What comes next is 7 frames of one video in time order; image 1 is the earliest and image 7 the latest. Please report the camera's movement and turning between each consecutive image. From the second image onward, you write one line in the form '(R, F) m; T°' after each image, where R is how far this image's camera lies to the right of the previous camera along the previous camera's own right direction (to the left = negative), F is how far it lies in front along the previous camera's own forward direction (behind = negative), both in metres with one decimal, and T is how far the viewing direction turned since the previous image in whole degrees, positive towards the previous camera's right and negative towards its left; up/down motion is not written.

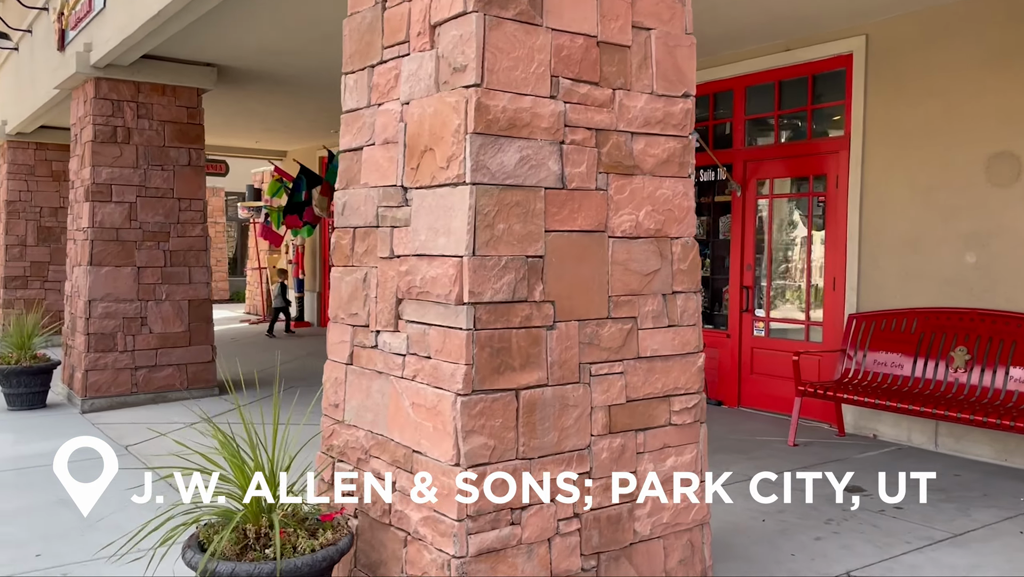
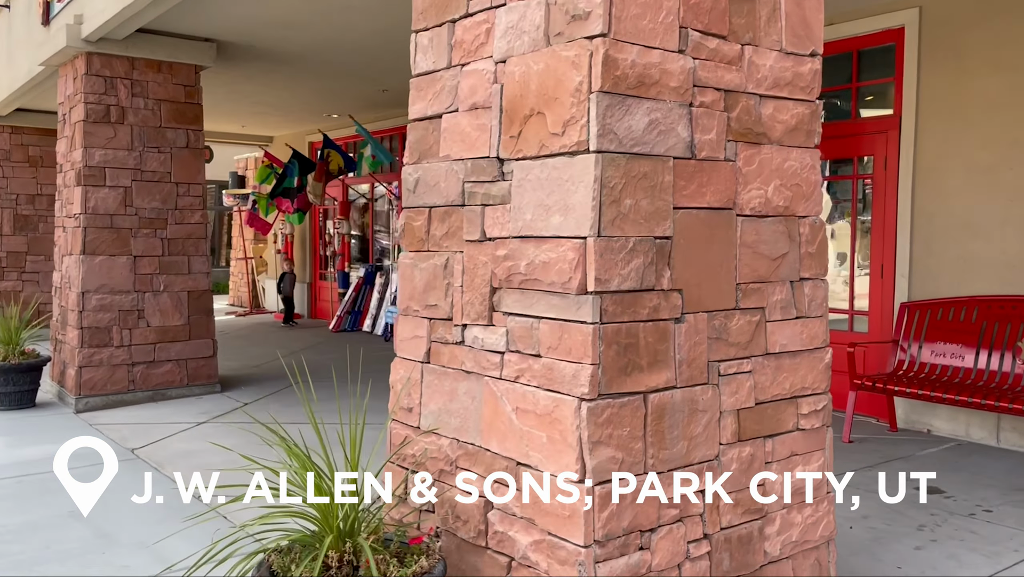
(-0.4, +0.4) m; +2°
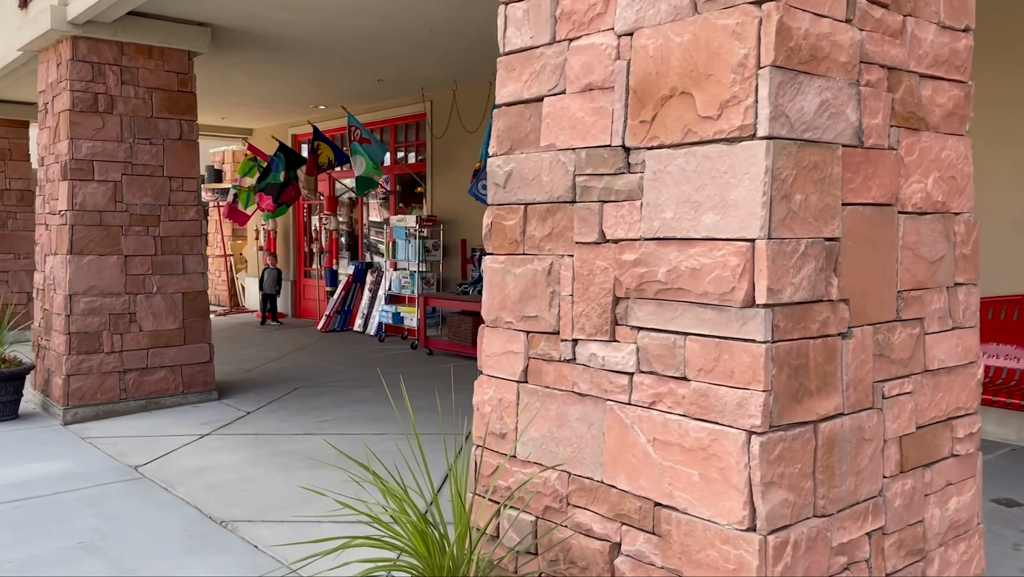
(-0.4, +0.3) m; +2°
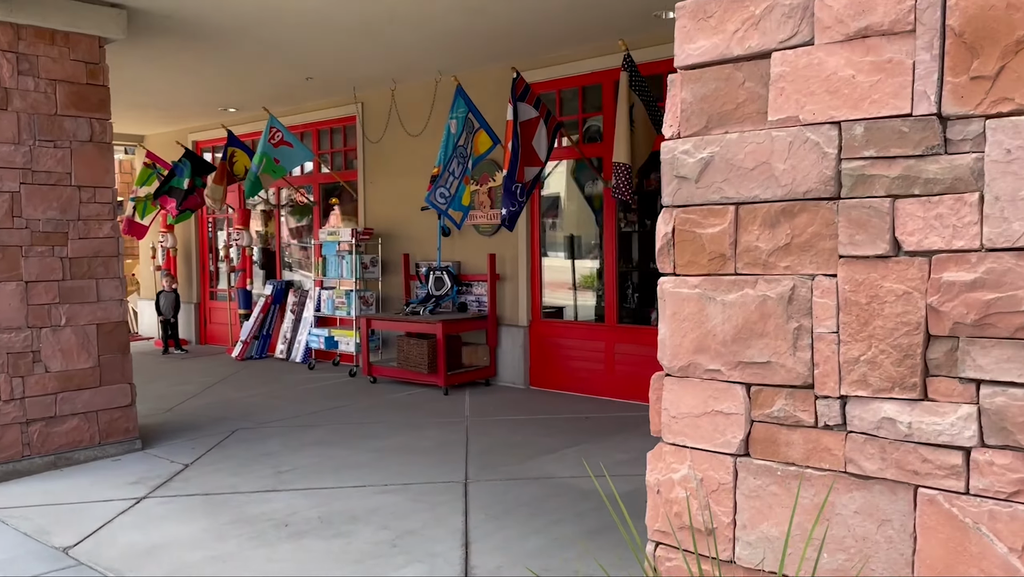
(-0.6, +0.7) m; +8°
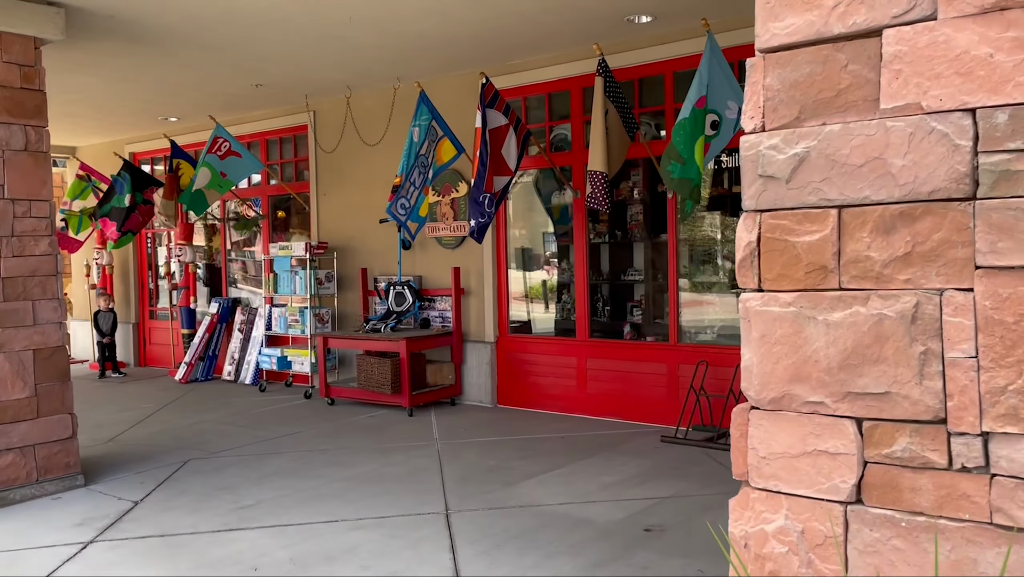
(-0.2, +0.3) m; +4°
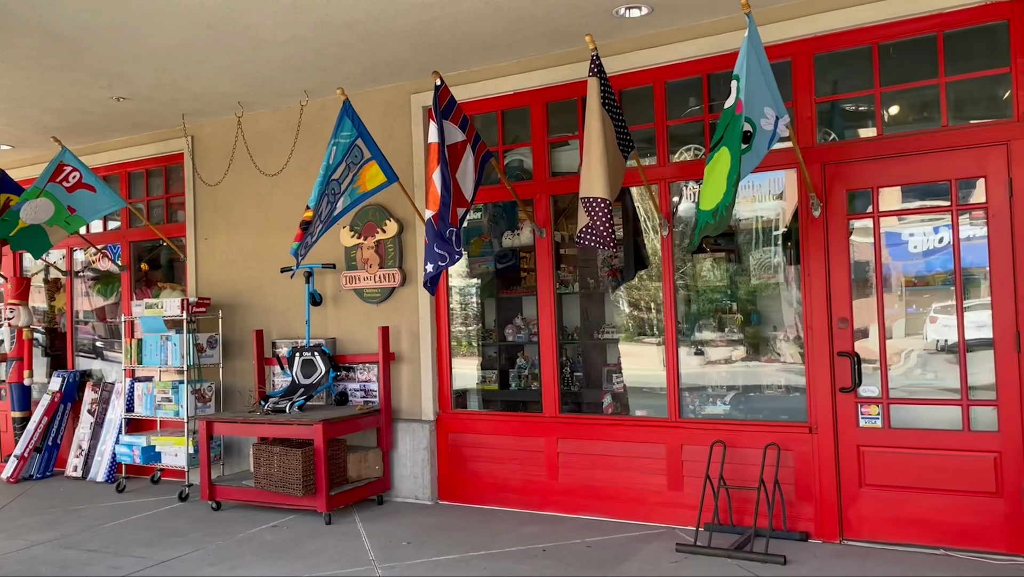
(-0.4, +1.3) m; +9°
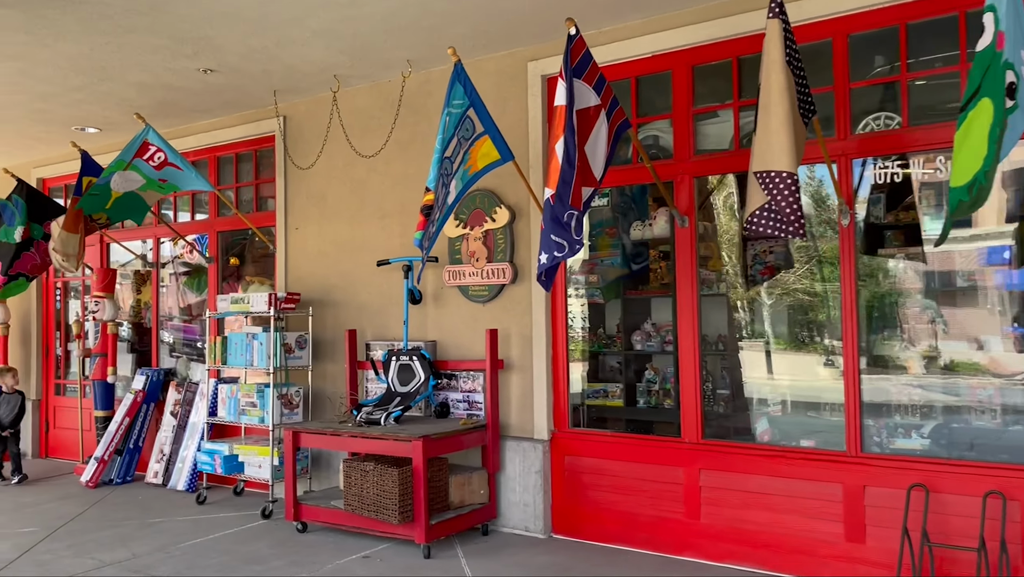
(-0.2, +0.7) m; -6°
